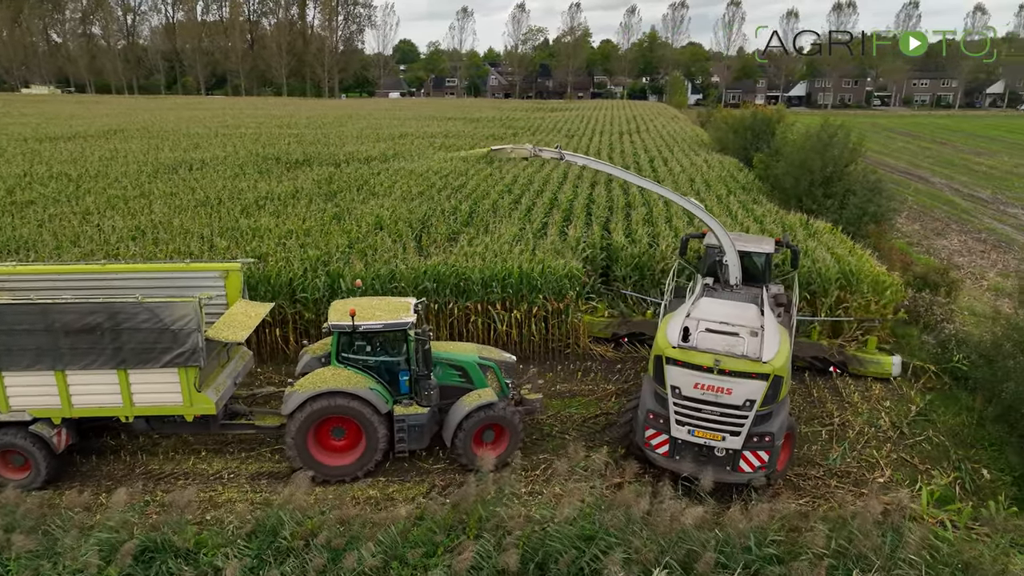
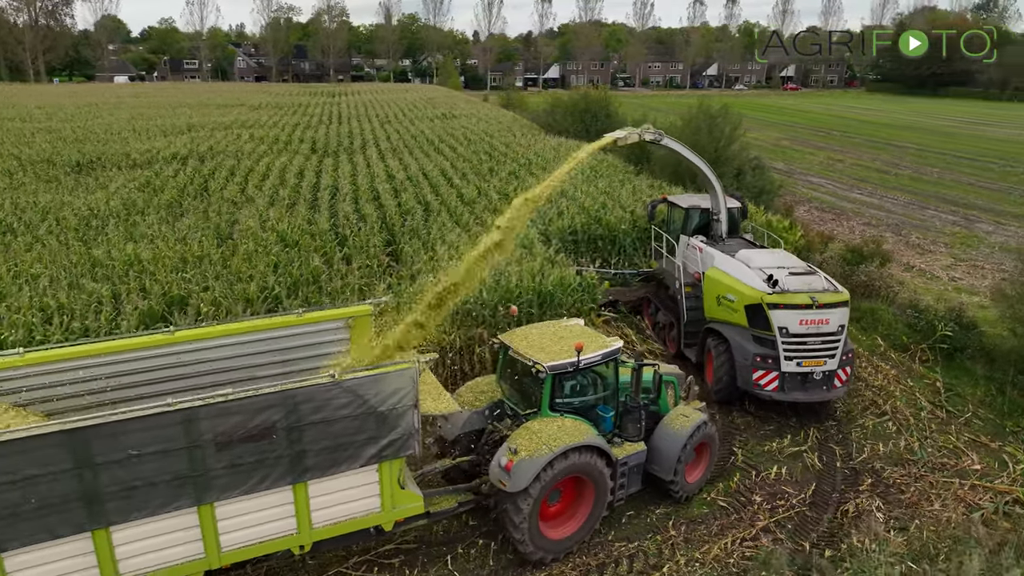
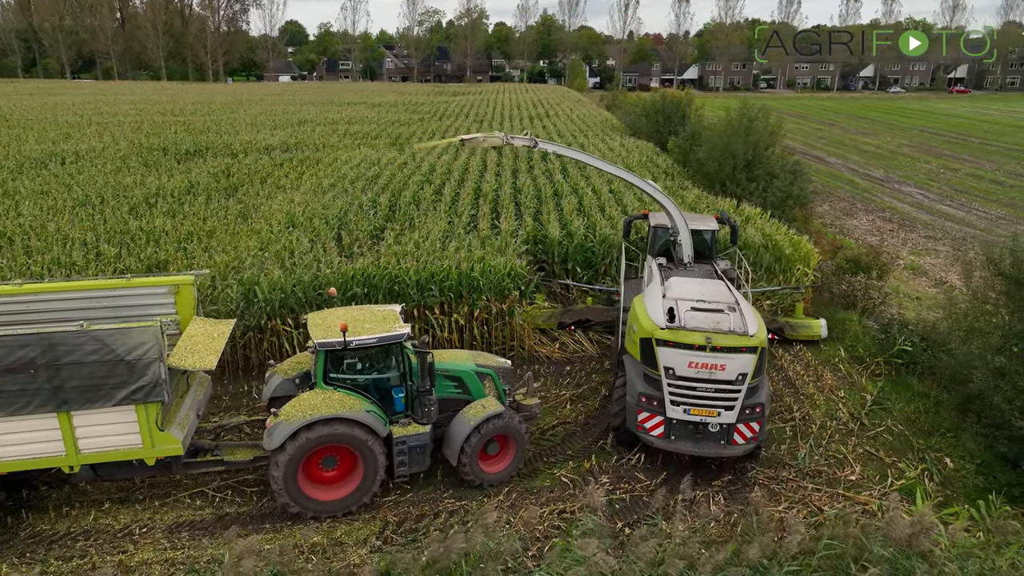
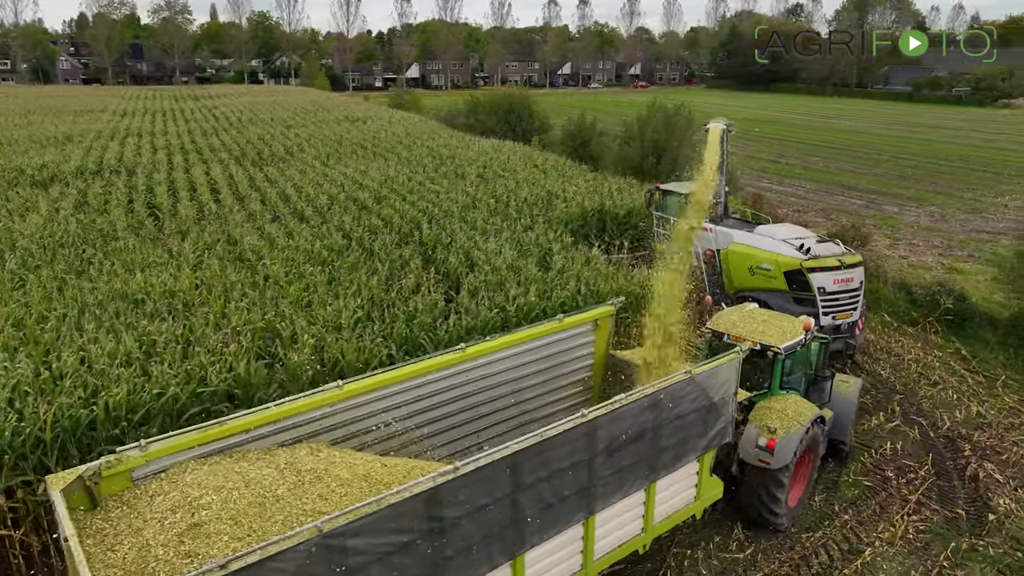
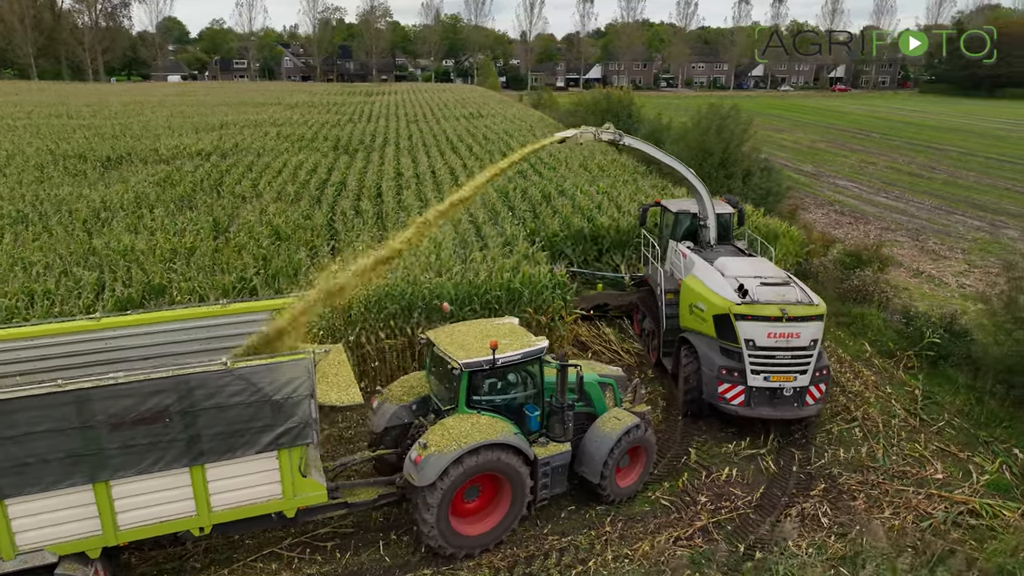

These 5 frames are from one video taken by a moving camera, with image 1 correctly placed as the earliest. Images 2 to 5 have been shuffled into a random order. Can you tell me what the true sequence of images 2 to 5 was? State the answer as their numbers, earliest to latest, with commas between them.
3, 5, 2, 4
